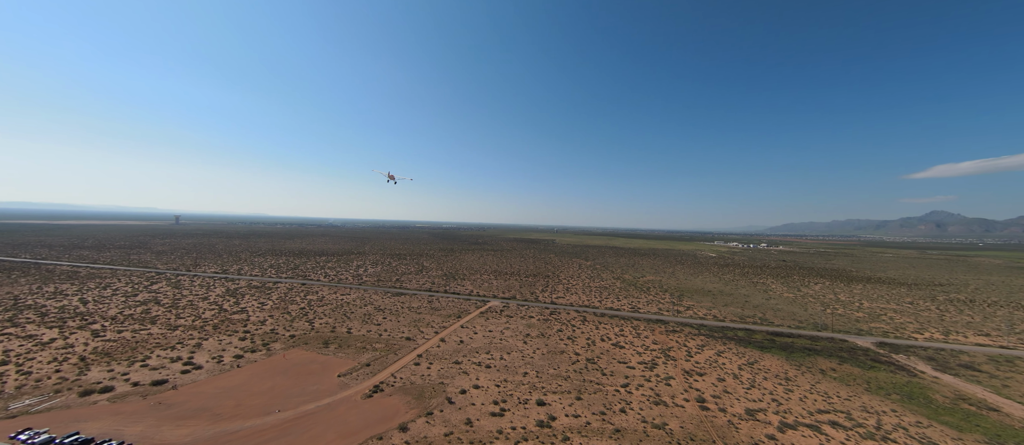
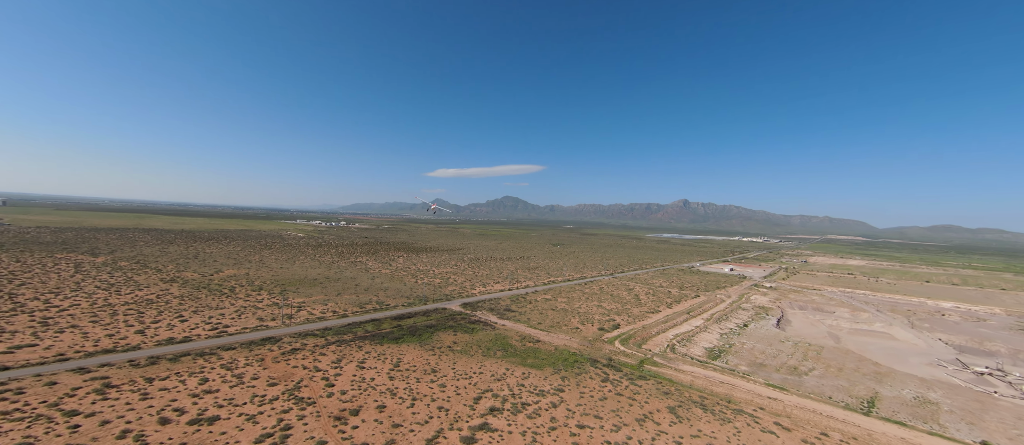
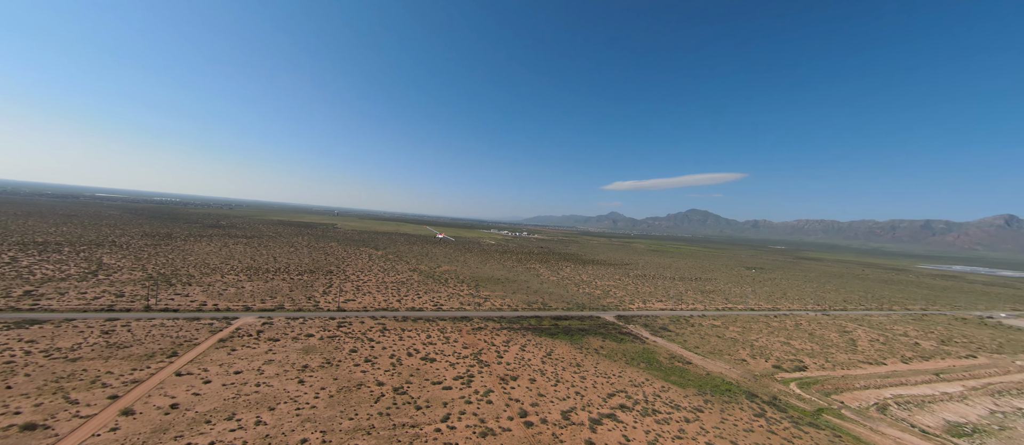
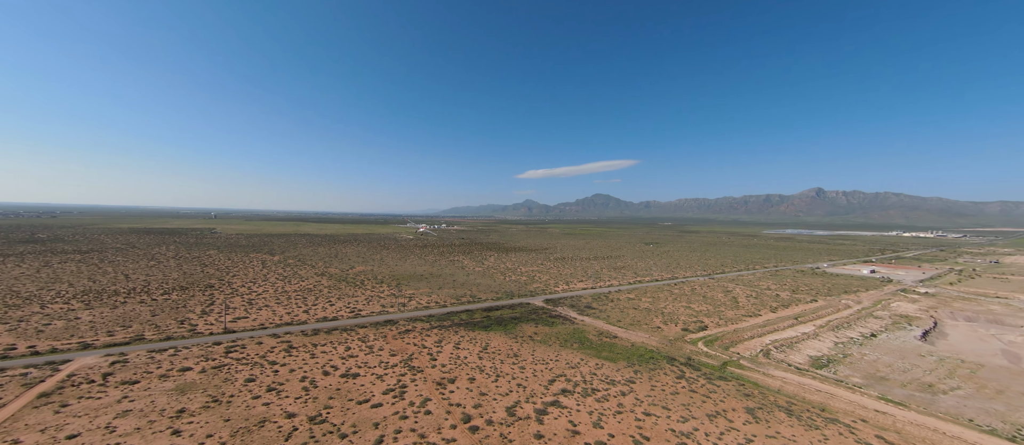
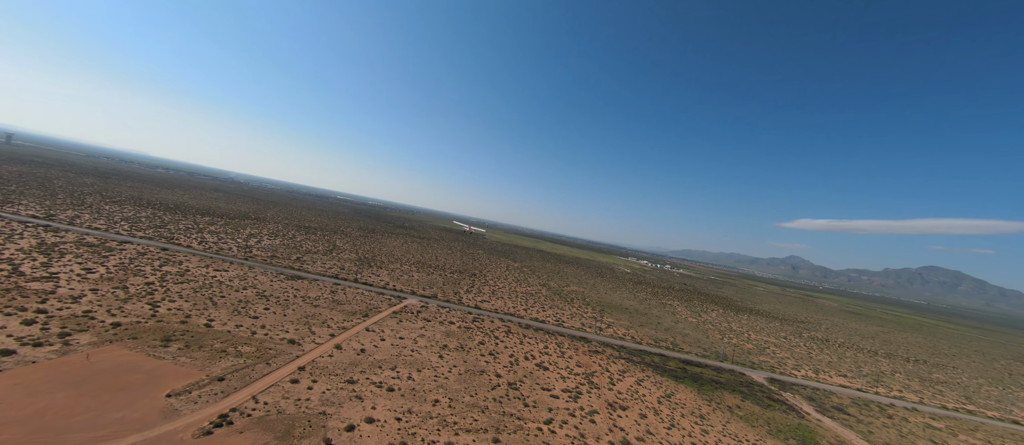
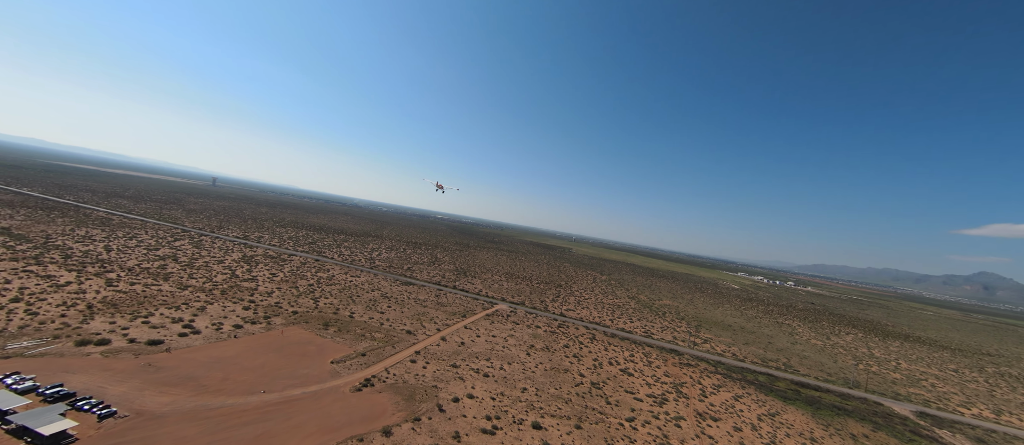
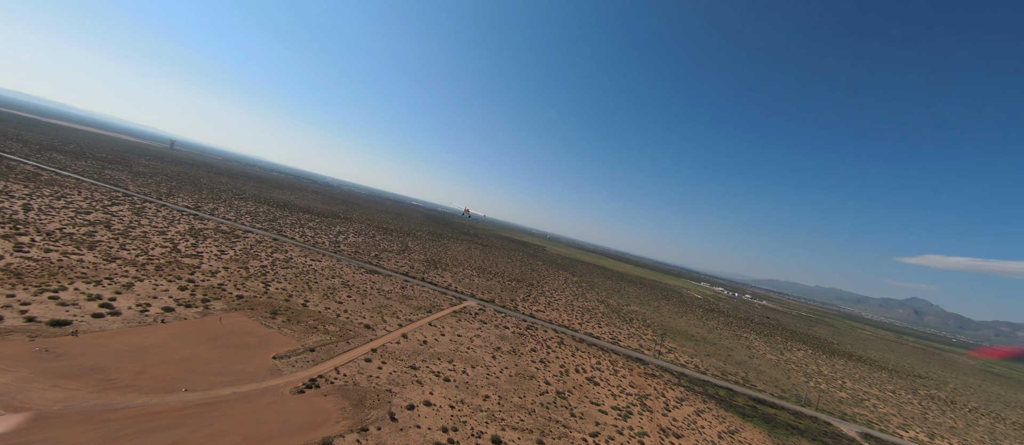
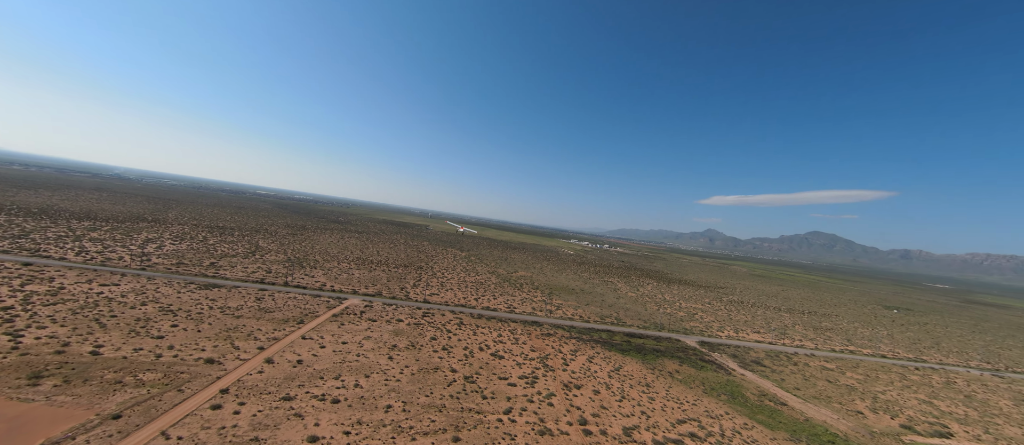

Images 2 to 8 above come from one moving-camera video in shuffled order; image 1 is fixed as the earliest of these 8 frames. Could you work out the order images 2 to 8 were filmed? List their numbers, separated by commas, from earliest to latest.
6, 7, 5, 8, 3, 4, 2
